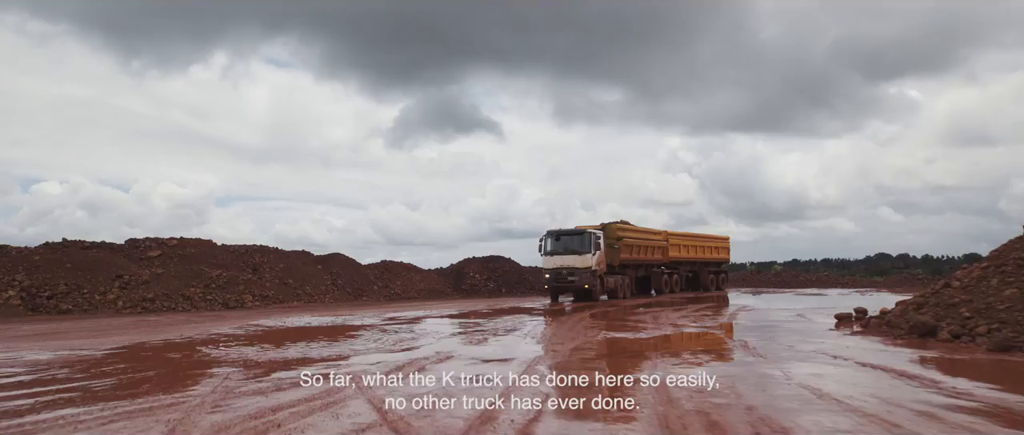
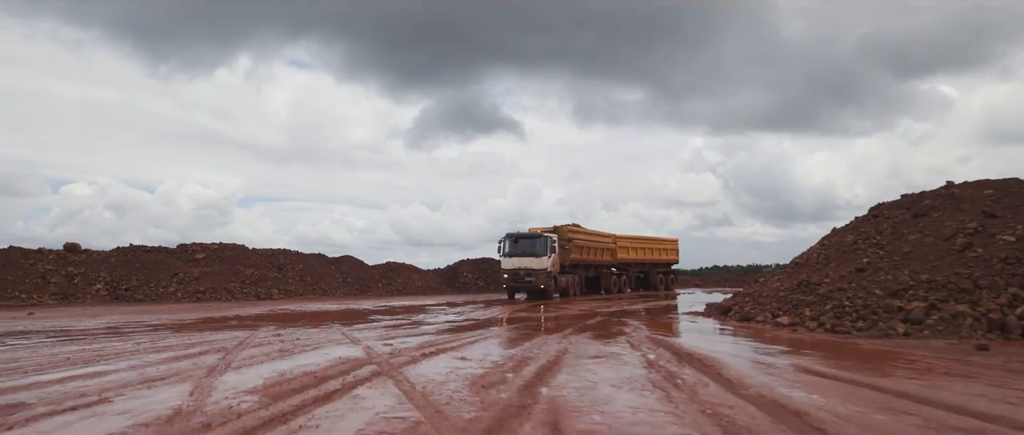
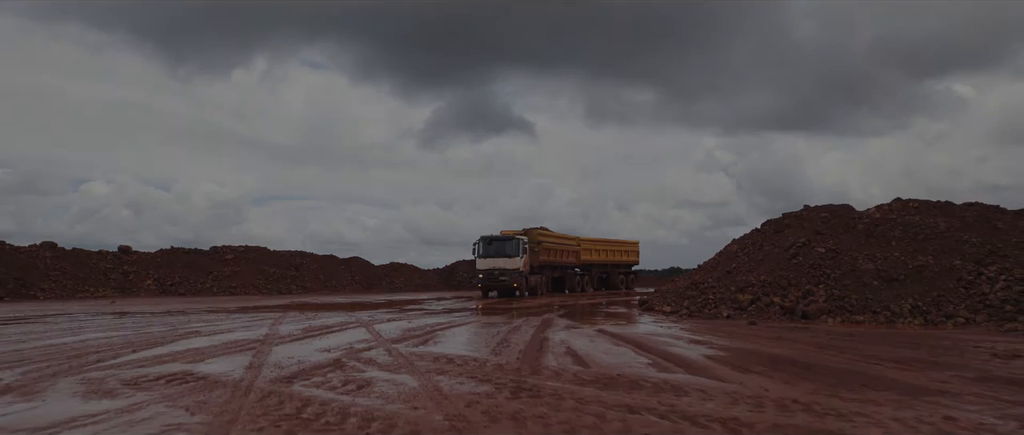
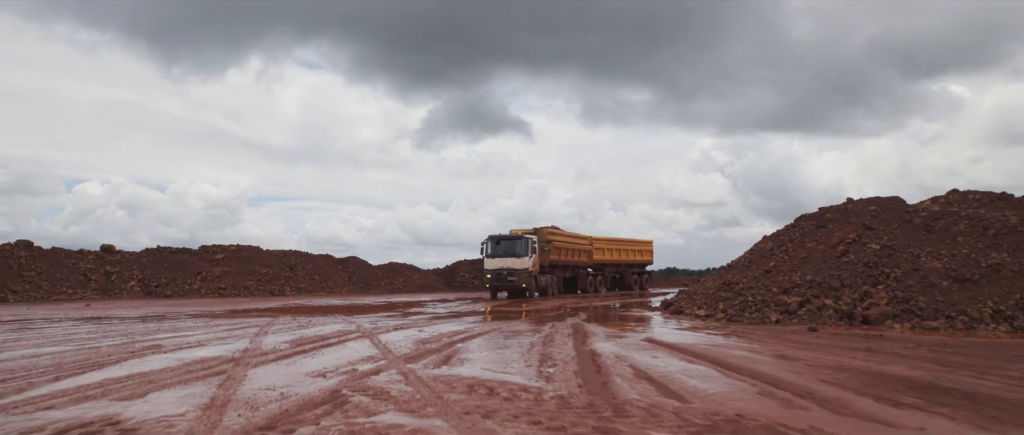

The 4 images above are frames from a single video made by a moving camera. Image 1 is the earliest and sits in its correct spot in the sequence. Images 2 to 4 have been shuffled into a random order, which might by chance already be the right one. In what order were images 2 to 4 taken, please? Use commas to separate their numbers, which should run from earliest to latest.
2, 4, 3
